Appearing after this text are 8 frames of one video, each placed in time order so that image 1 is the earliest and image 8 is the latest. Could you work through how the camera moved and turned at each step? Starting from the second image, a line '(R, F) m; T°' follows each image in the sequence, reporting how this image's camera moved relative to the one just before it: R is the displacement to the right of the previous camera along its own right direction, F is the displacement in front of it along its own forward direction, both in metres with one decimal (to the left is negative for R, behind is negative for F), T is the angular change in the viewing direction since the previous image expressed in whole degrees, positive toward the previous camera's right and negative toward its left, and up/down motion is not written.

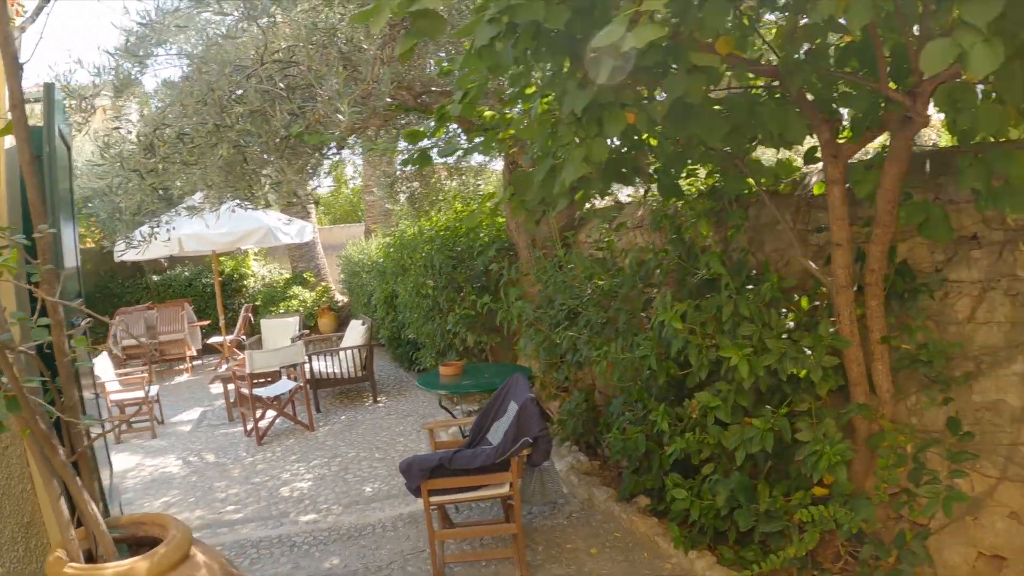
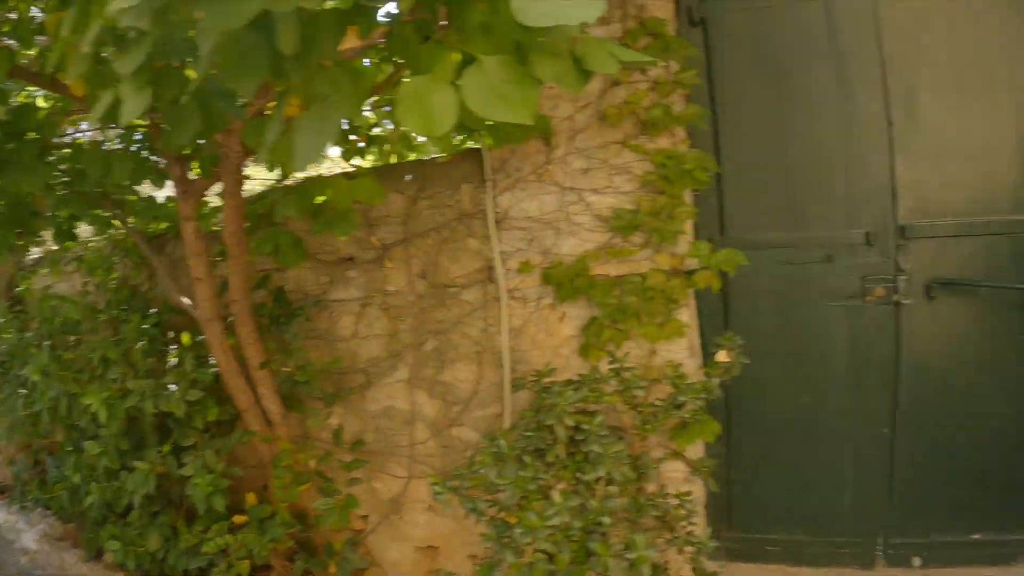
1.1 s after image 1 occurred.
(+0.3, -0.2) m; +20°
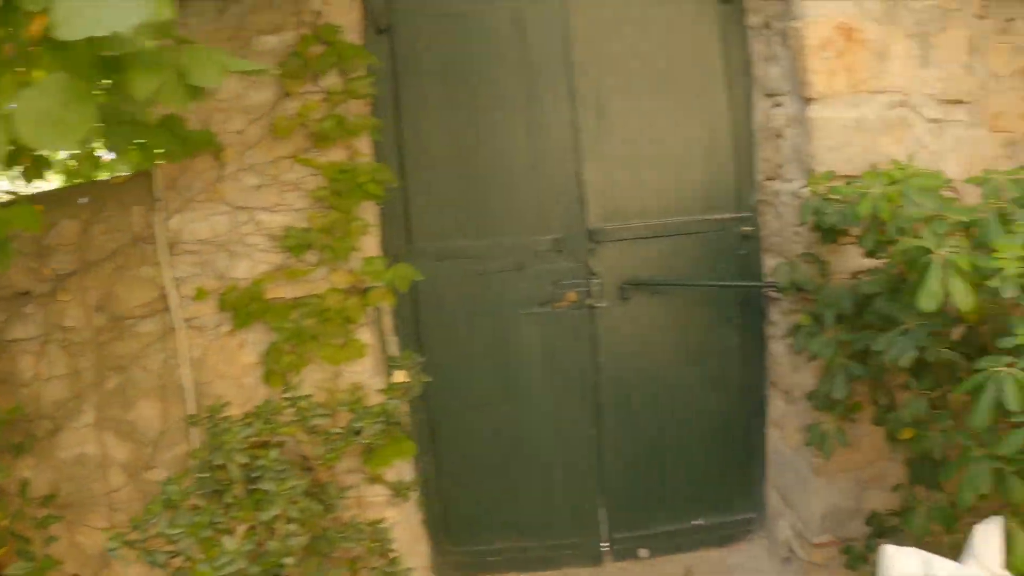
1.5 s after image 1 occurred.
(+0.2, +0.1) m; +11°
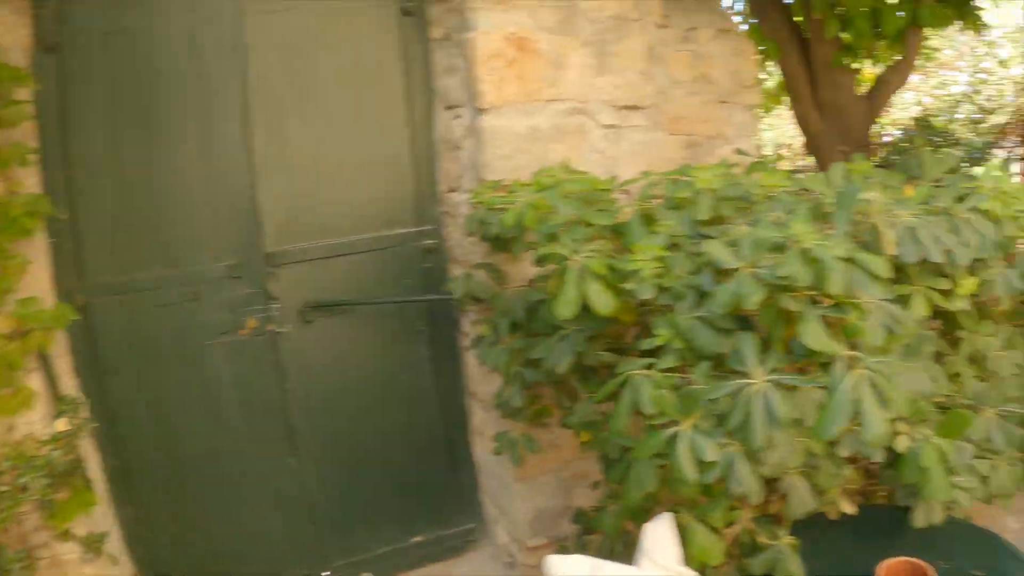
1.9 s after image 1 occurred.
(+0.1, +0.1) m; +11°
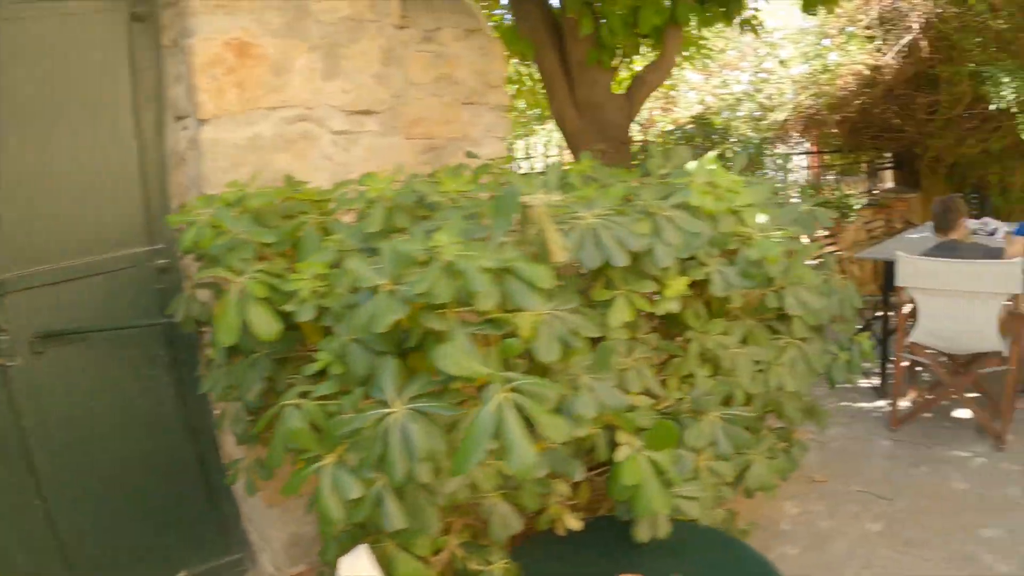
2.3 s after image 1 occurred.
(+0.2, +0.1) m; +7°
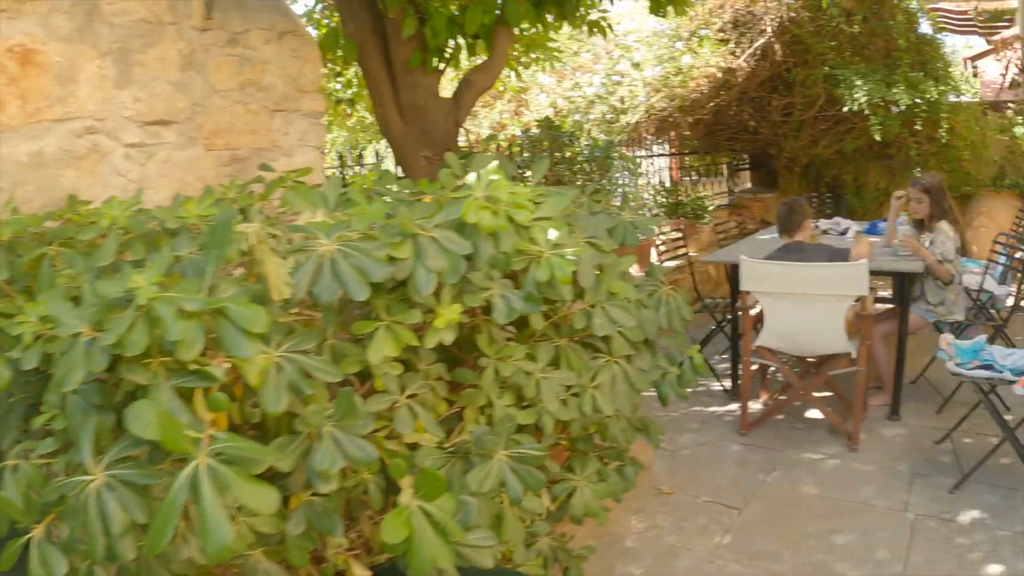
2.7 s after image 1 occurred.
(+0.1, +0.2) m; +5°
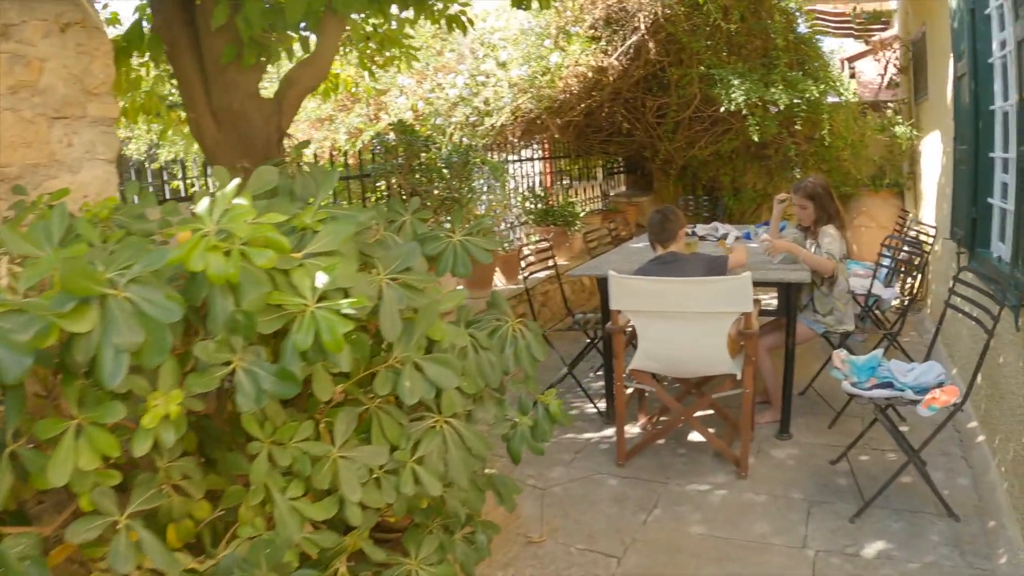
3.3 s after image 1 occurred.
(+0.1, +0.4) m; +5°
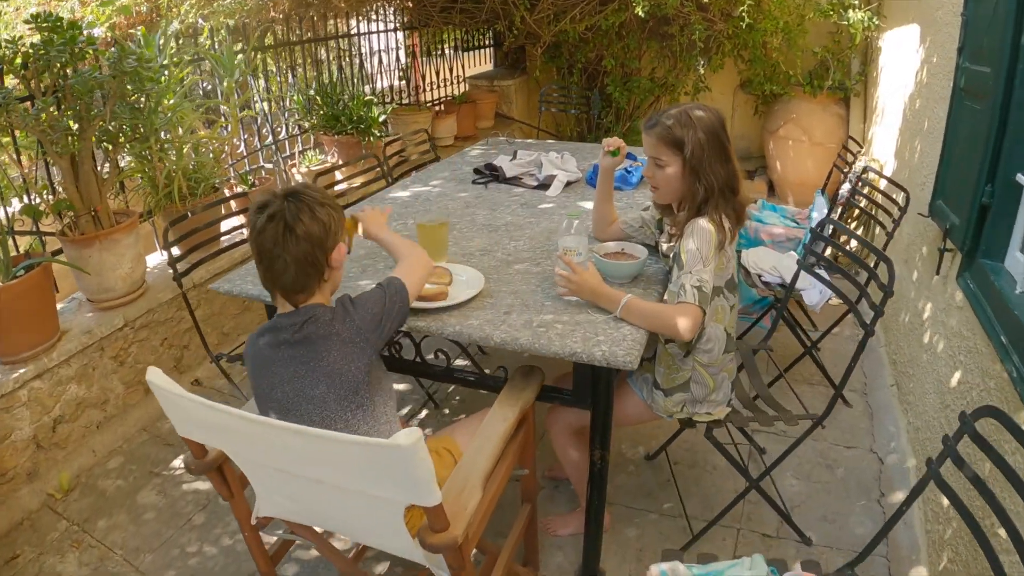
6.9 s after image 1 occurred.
(+0.5, +1.7) m; +2°
